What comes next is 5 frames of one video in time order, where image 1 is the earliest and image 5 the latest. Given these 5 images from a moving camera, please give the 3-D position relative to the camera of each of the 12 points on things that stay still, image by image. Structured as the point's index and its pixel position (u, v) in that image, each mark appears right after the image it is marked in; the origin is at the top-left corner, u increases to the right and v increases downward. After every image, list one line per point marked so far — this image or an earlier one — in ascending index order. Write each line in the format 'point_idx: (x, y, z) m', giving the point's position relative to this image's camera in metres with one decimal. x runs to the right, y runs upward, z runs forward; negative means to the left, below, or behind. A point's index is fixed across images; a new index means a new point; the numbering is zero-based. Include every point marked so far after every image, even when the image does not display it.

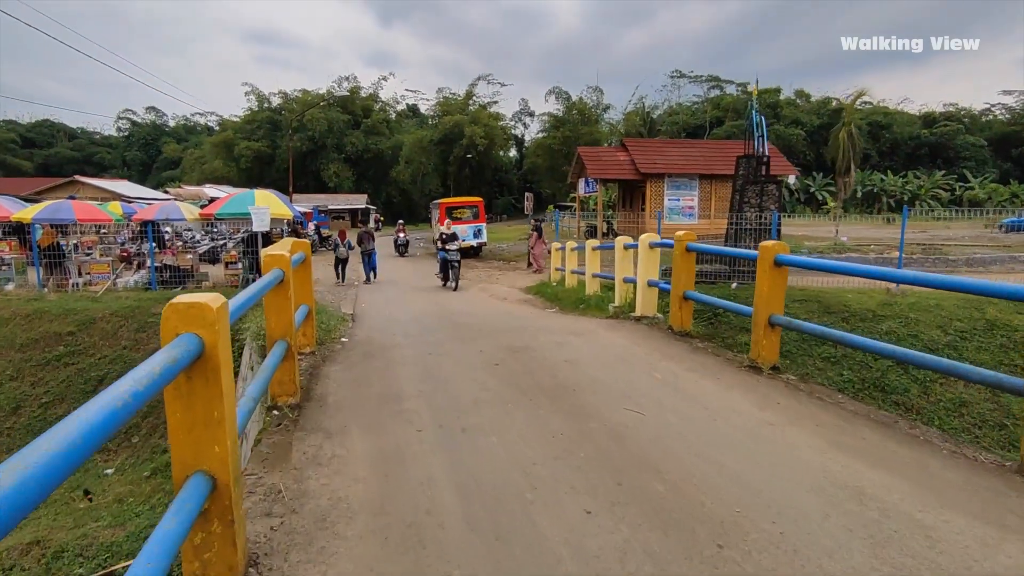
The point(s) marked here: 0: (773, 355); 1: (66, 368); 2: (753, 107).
0: (+2.3, -0.6, +5.1) m
1: (-8.5, -1.5, +11.0) m
2: (+6.9, +5.3, +16.5) m
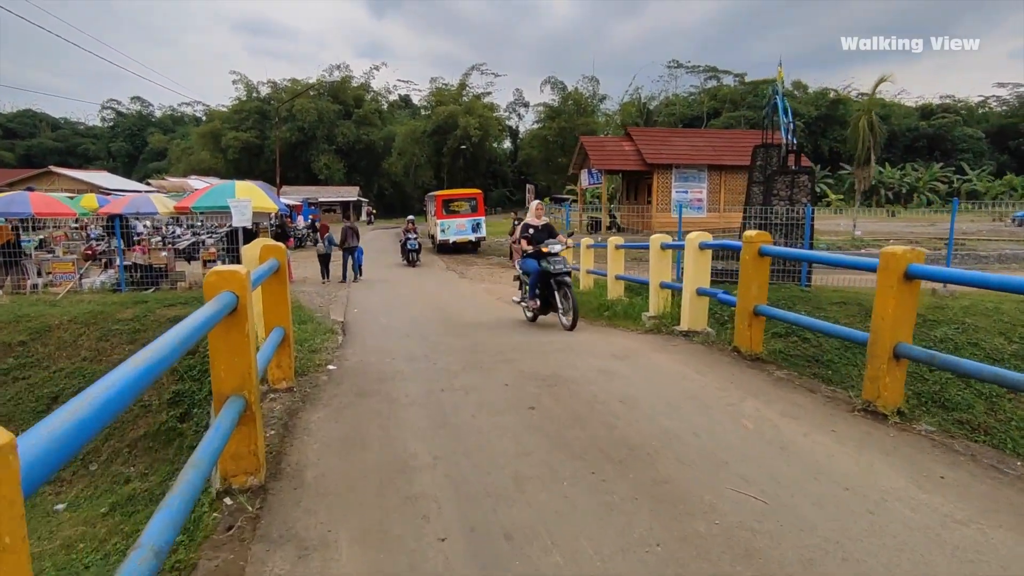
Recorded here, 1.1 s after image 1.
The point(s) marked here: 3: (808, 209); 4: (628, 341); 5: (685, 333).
0: (+2.6, -0.7, +3.9) m
1: (-8.3, -1.6, +9.6) m
2: (+7.1, +5.3, +15.3) m
3: (+6.5, +1.7, +12.5) m
4: (+1.2, -0.6, +6.2) m
5: (+1.9, -0.5, +6.4) m
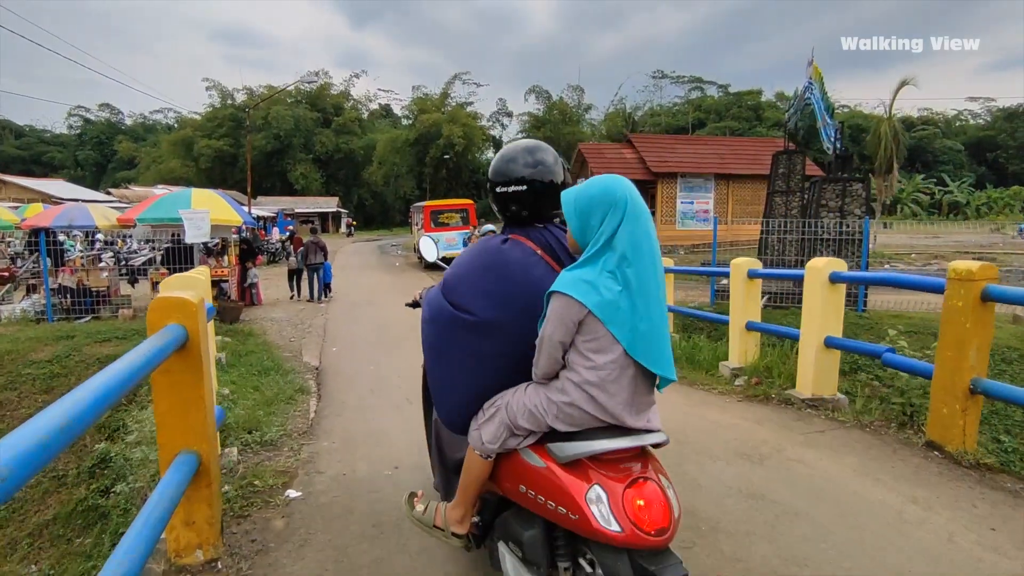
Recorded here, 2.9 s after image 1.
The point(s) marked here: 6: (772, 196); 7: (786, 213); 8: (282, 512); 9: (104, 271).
0: (+3.1, -1.1, +2.0) m
1: (-8.0, -2.1, +7.3) m
2: (+7.1, +4.8, +13.6) m
3: (+6.6, +1.2, +10.8) m
4: (+1.6, -0.9, +4.2) m
5: (+2.3, -0.9, +4.5) m
6: (+7.8, +2.7, +17.2) m
7: (+8.1, +2.2, +17.1) m
8: (-1.2, -1.1, +2.9) m
9: (-8.1, +0.3, +11.4) m
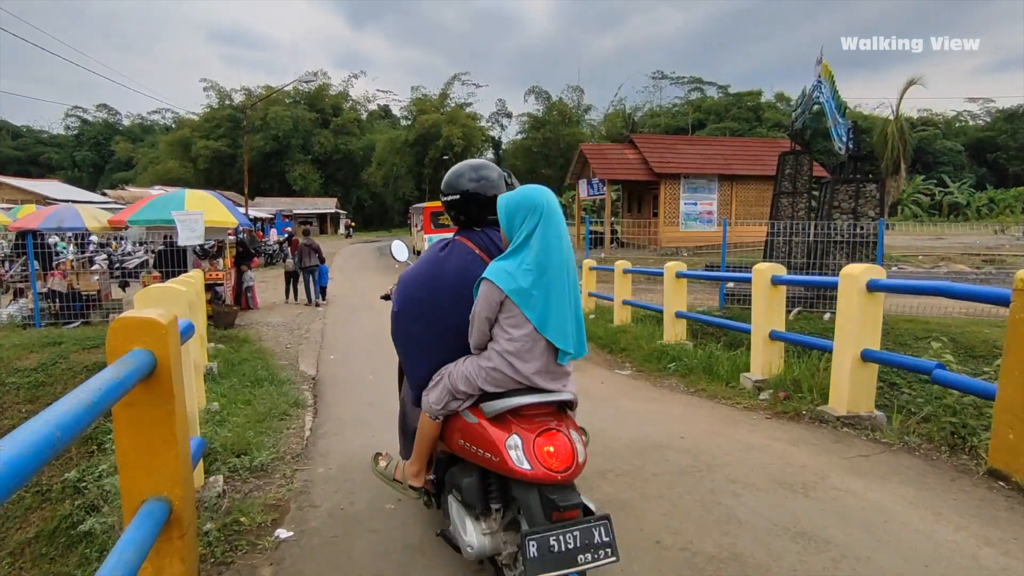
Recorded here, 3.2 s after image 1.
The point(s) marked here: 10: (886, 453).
0: (+3.2, -1.1, +1.6) m
1: (-7.9, -2.1, +7.0) m
2: (+7.2, +4.7, +13.3) m
3: (+6.7, +1.1, +10.5) m
4: (+1.7, -1.0, +3.9) m
5: (+2.4, -1.0, +4.2) m
6: (+7.8, +2.7, +16.9) m
7: (+8.2, +2.1, +16.8) m
8: (-1.1, -1.2, +2.5) m
9: (-8.0, +0.3, +11.1) m
10: (+2.3, -1.0, +3.4) m
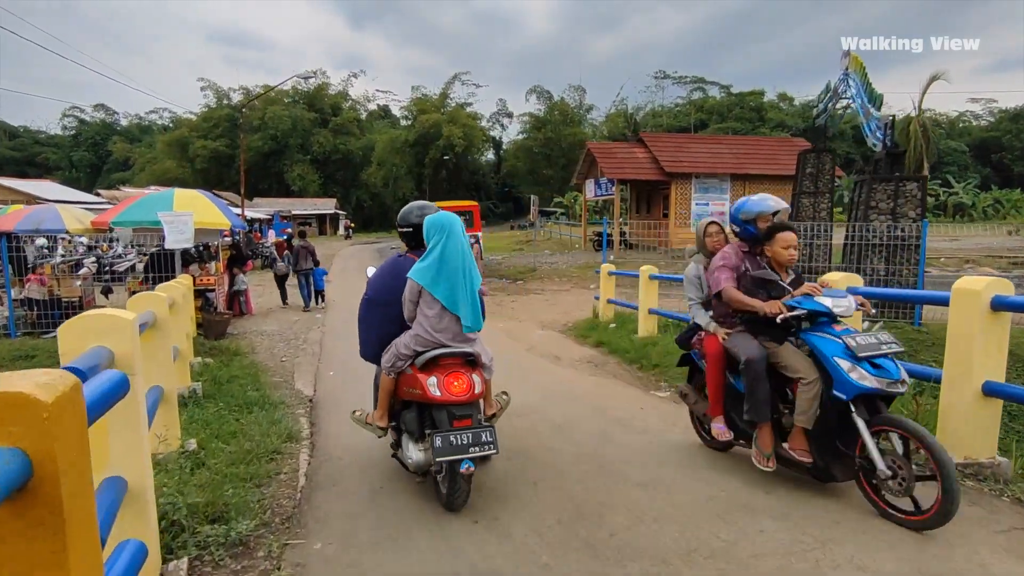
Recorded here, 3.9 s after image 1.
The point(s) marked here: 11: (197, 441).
0: (+3.4, -1.2, +0.8) m
1: (-7.7, -2.3, +6.2) m
2: (+7.4, +4.6, +12.5) m
3: (+6.9, +1.0, +9.7) m
4: (+2.0, -1.1, +3.1) m
5: (+2.6, -1.1, +3.4) m
6: (+8.0, +2.5, +16.1) m
7: (+8.4, +2.0, +16.0) m
8: (-0.8, -1.3, +1.8) m
9: (-7.8, +0.1, +10.3) m
10: (+2.5, -1.1, +2.7) m
11: (-2.3, -1.1, +4.3) m
